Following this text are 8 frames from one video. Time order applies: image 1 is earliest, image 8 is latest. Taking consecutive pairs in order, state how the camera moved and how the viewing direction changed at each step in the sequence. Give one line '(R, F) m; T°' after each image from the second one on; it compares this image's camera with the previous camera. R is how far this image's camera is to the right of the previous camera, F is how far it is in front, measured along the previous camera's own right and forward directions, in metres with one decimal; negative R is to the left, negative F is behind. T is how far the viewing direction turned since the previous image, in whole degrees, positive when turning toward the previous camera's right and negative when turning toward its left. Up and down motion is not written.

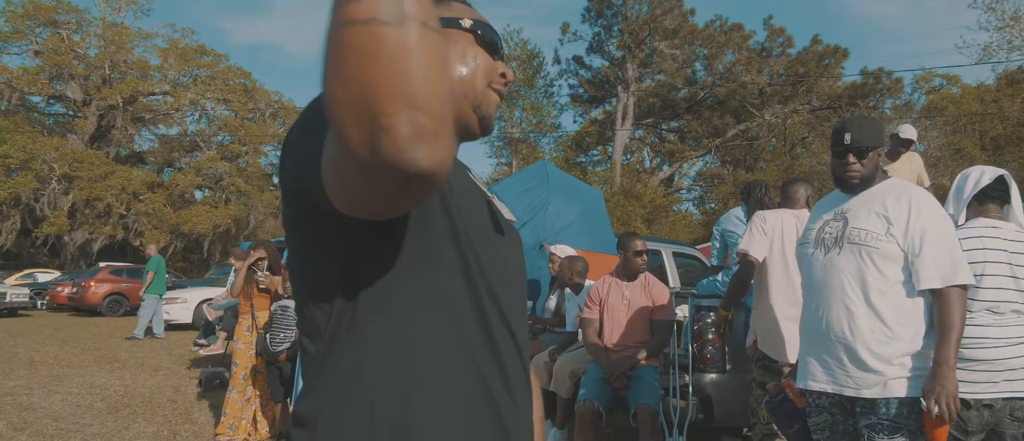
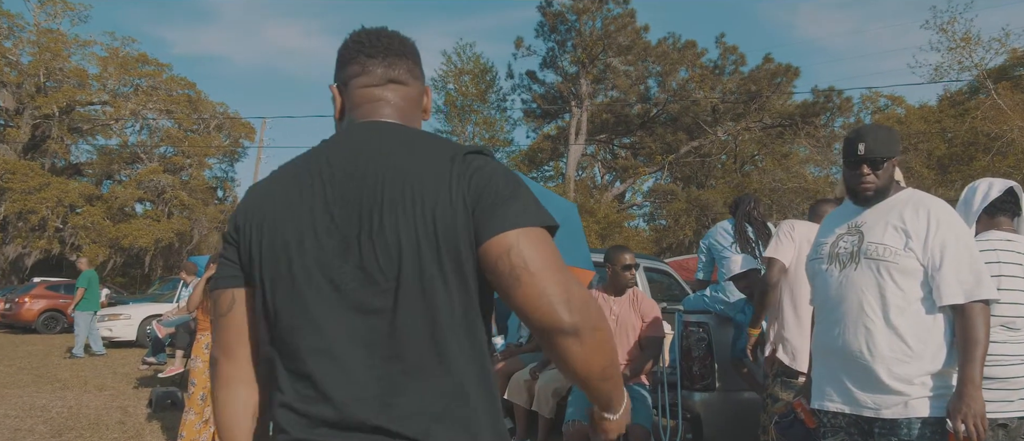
(-0.3, +0.3) m; +4°
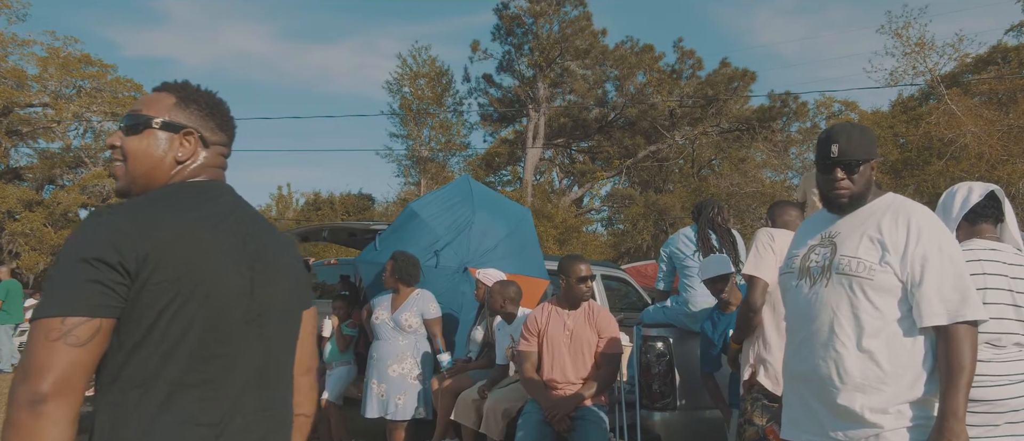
(+0.1, +0.6) m; +3°
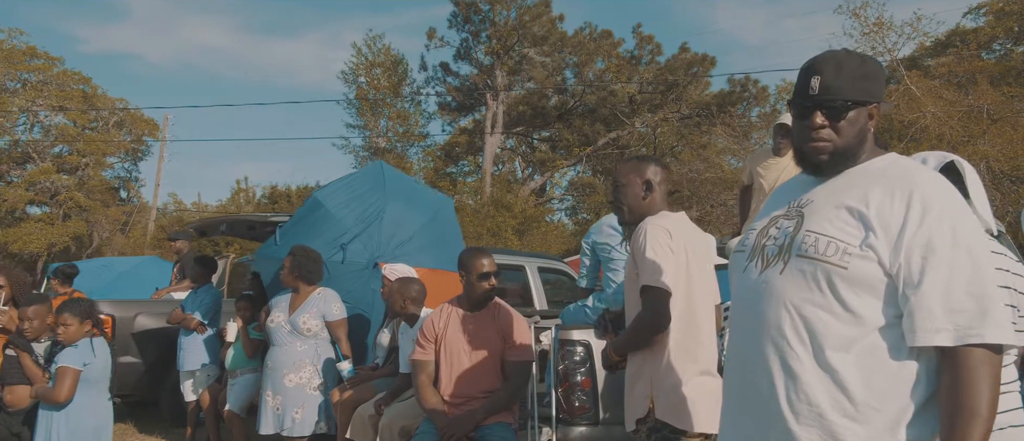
(+0.4, +0.8) m; +3°
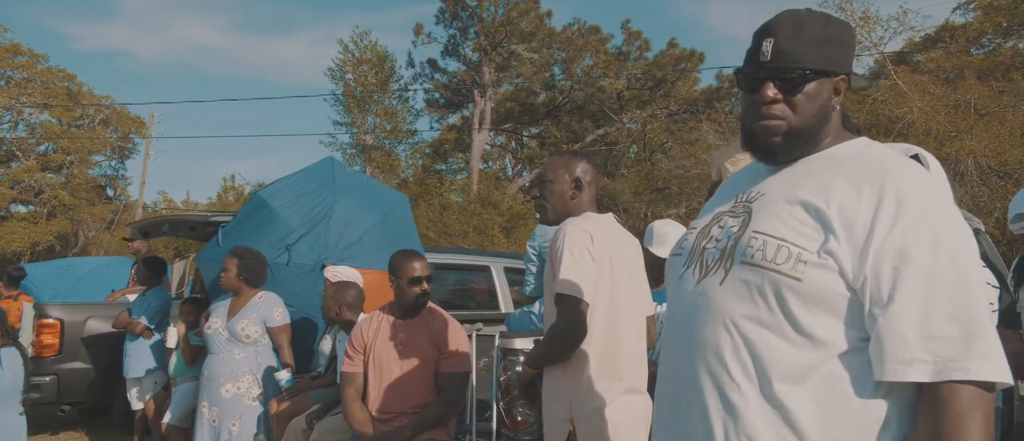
(+0.3, +0.3) m; 0°
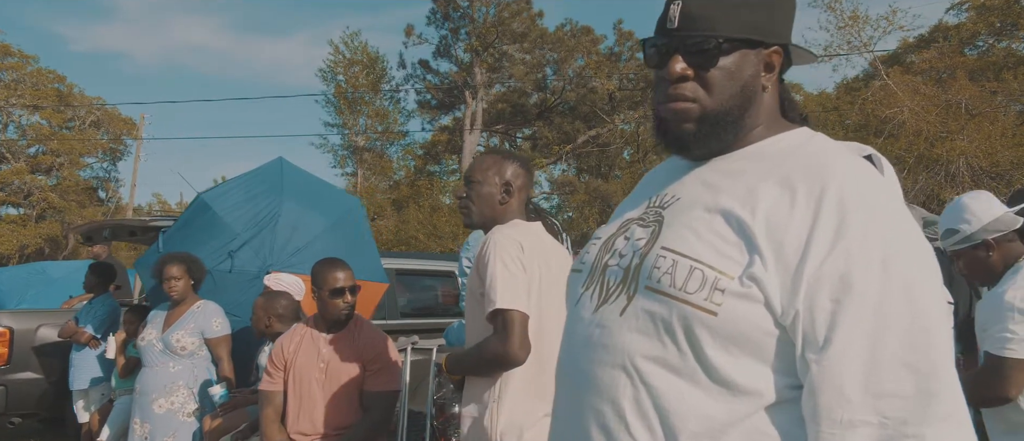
(+0.3, +0.3) m; 0°
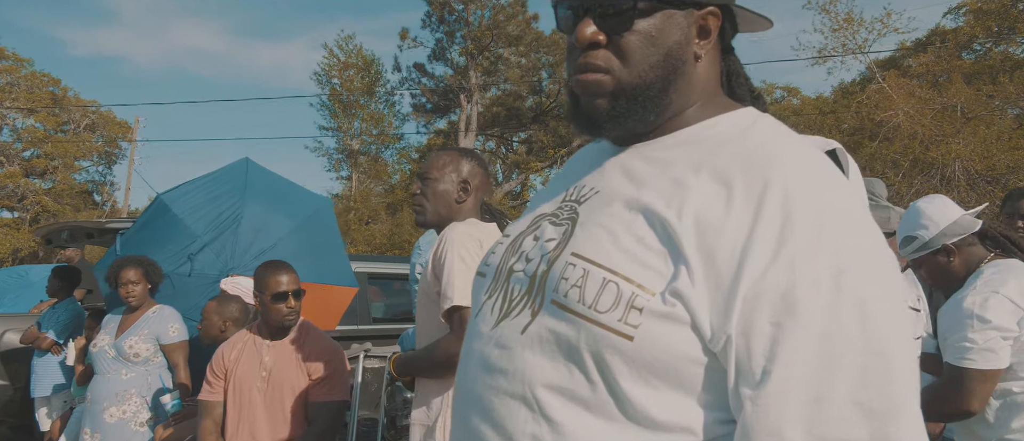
(+0.2, +0.2) m; 0°
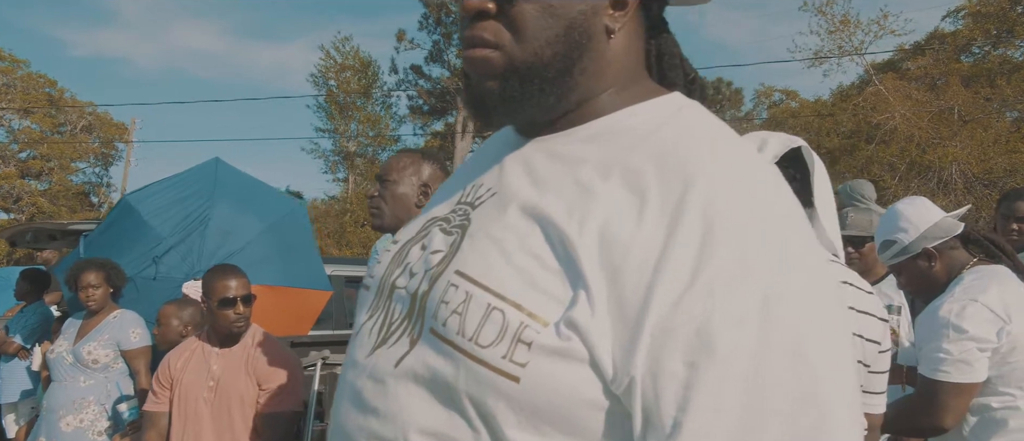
(+0.2, +0.2) m; 0°
